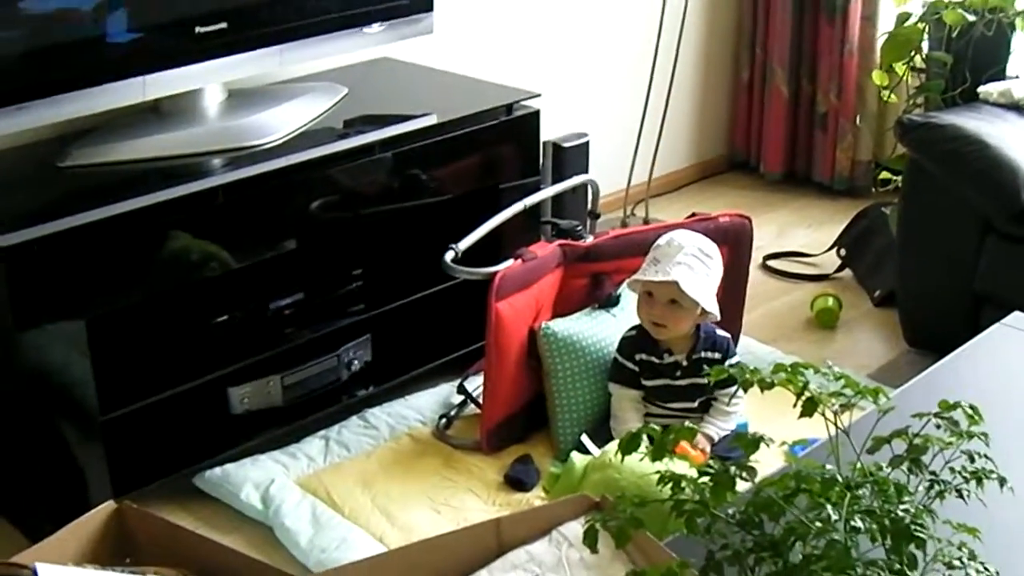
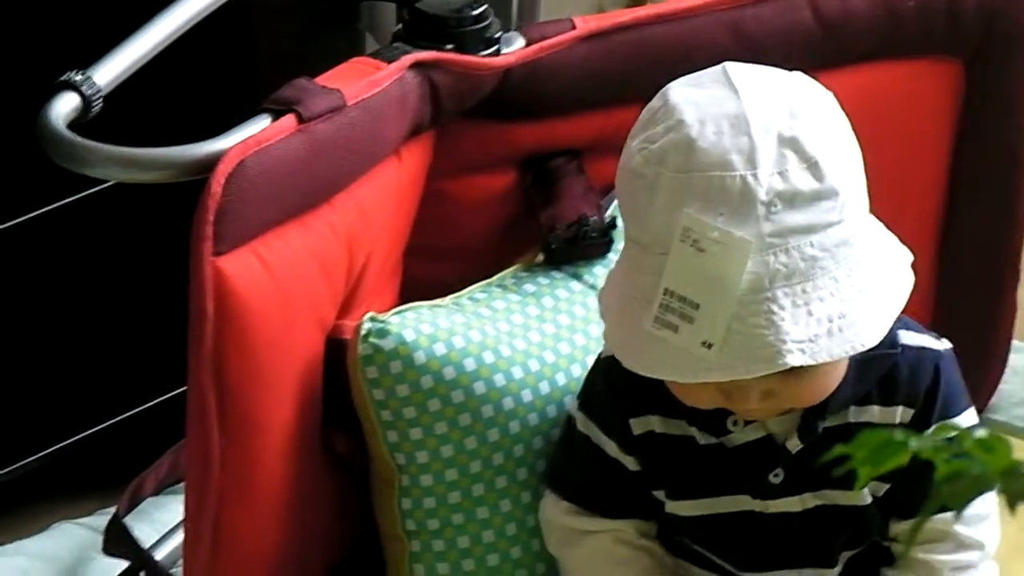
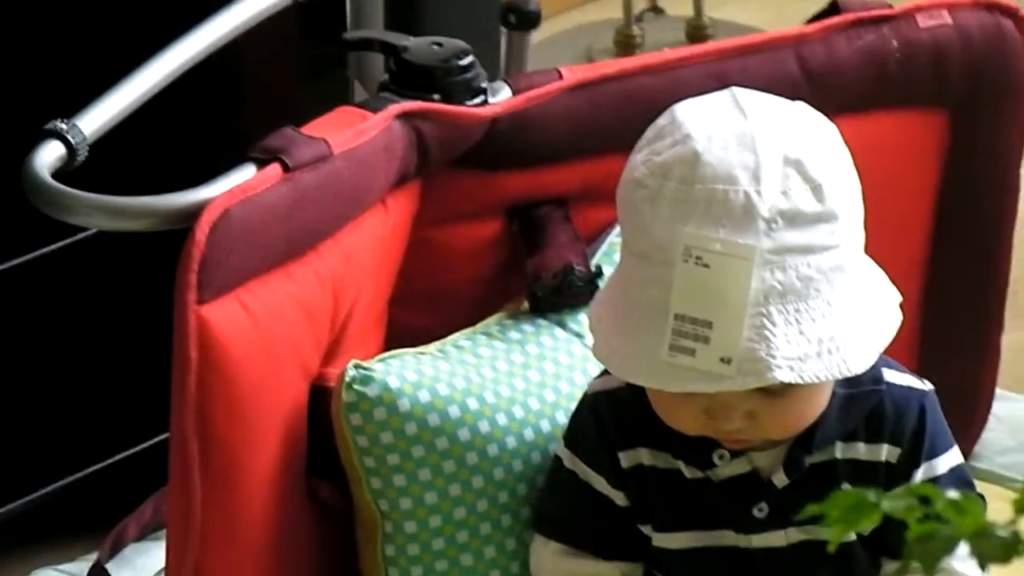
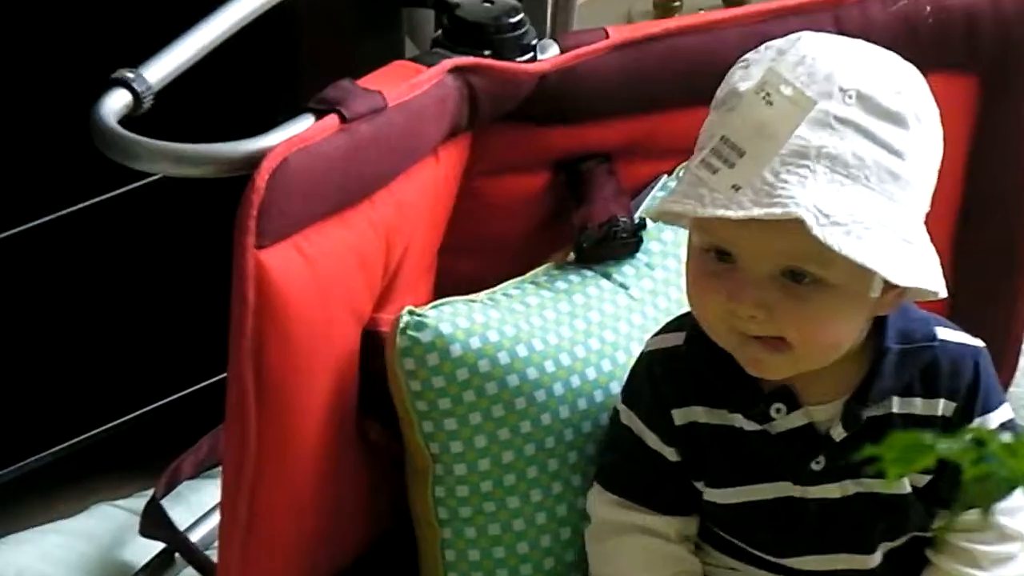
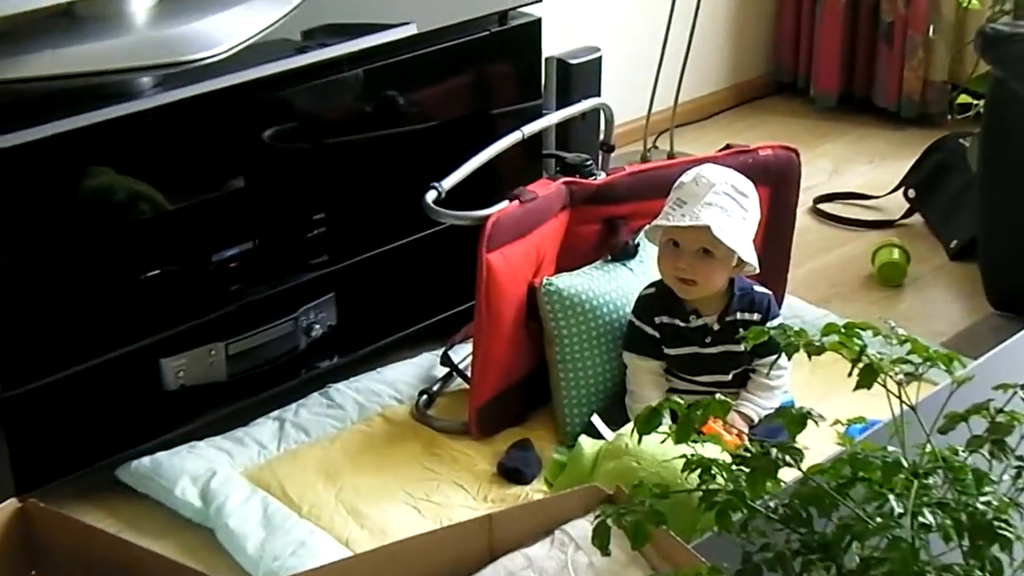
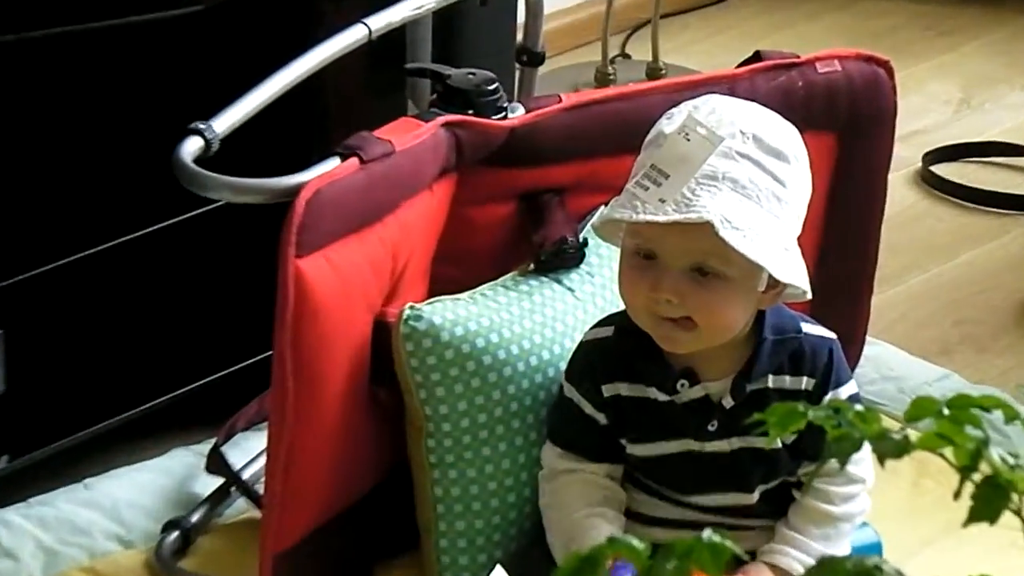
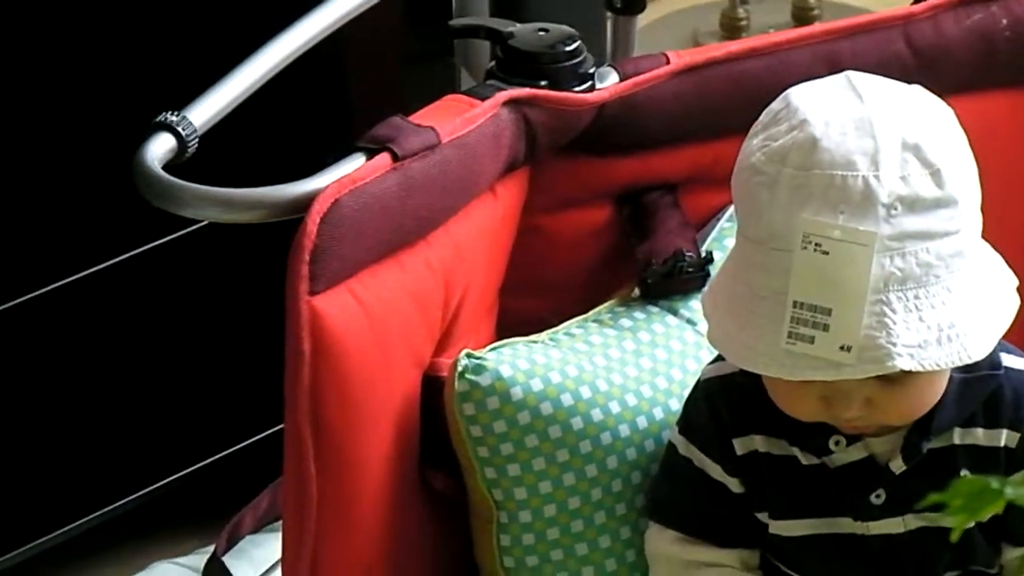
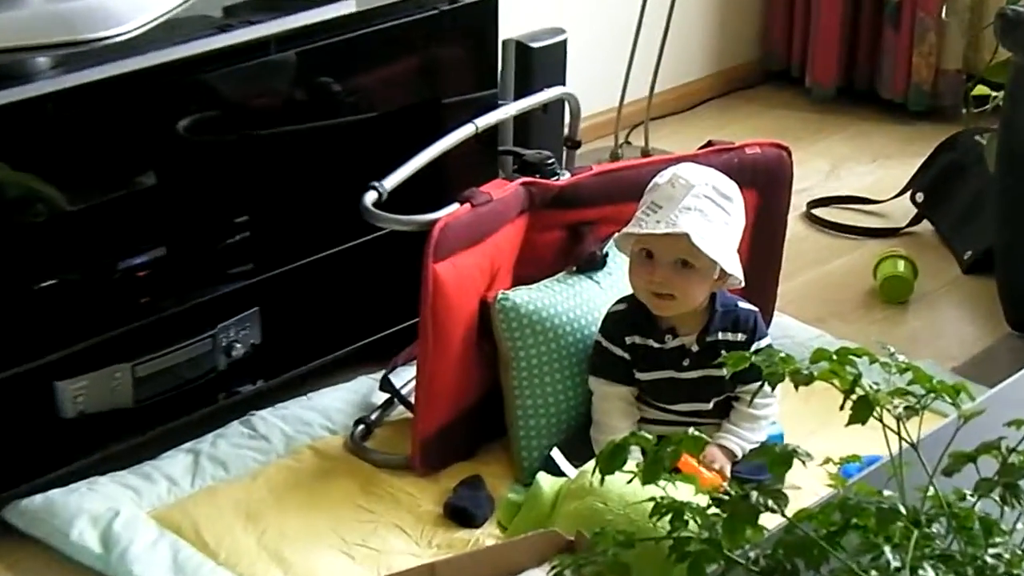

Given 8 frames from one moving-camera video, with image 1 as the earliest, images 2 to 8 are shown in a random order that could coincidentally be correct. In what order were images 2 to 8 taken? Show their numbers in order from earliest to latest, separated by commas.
5, 8, 6, 4, 2, 7, 3
